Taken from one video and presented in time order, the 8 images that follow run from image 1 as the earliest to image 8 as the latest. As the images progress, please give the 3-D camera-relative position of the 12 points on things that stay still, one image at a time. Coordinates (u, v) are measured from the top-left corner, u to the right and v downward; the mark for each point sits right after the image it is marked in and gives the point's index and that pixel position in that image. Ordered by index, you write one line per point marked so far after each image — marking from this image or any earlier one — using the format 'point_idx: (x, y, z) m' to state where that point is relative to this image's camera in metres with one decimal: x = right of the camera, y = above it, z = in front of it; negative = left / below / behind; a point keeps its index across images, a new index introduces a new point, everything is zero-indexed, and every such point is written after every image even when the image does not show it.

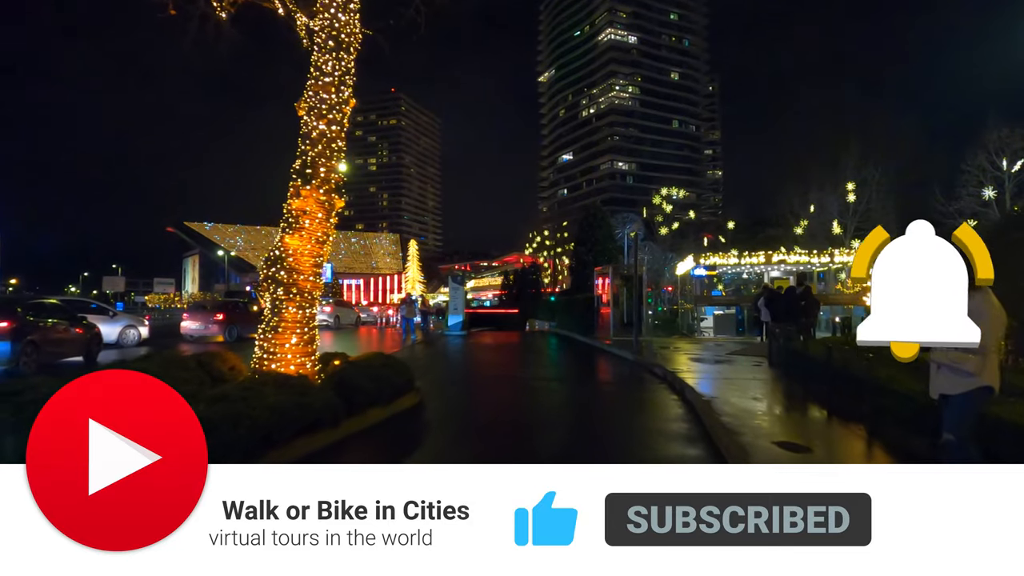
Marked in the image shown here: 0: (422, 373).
0: (-2.4, -2.2, +14.7) m
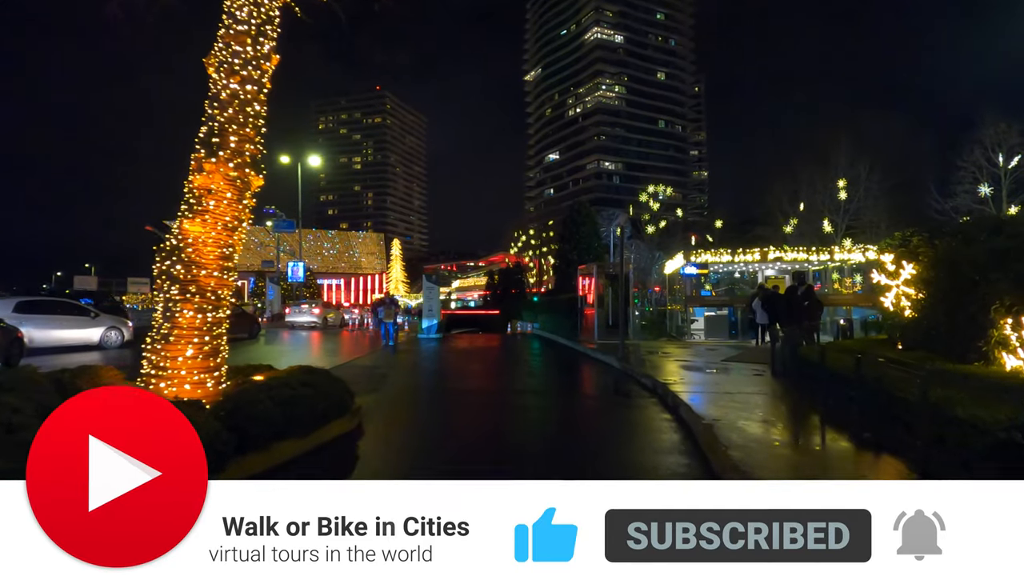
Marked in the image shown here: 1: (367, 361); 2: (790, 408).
0: (-3.1, -2.2, +12.7) m
1: (-4.4, -2.3, +17.4) m
2: (+4.6, -2.1, +9.7) m
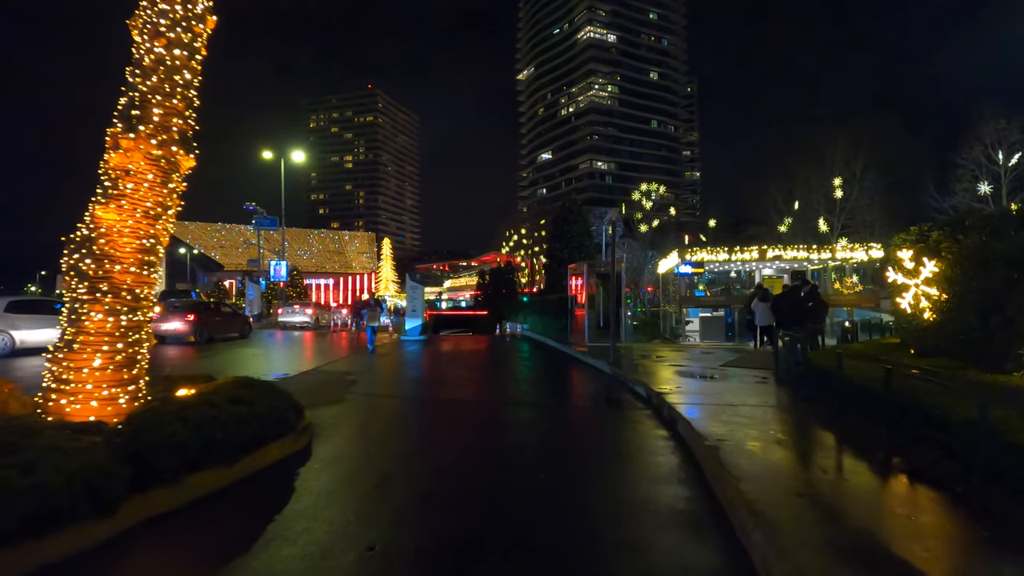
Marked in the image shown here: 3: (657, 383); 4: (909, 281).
0: (-3.5, -2.2, +11.5) m
1: (-4.9, -2.2, +16.2) m
2: (+4.2, -2.0, +8.6) m
3: (+3.1, -2.0, +12.2) m
4: (+7.2, +0.1, +10.6) m
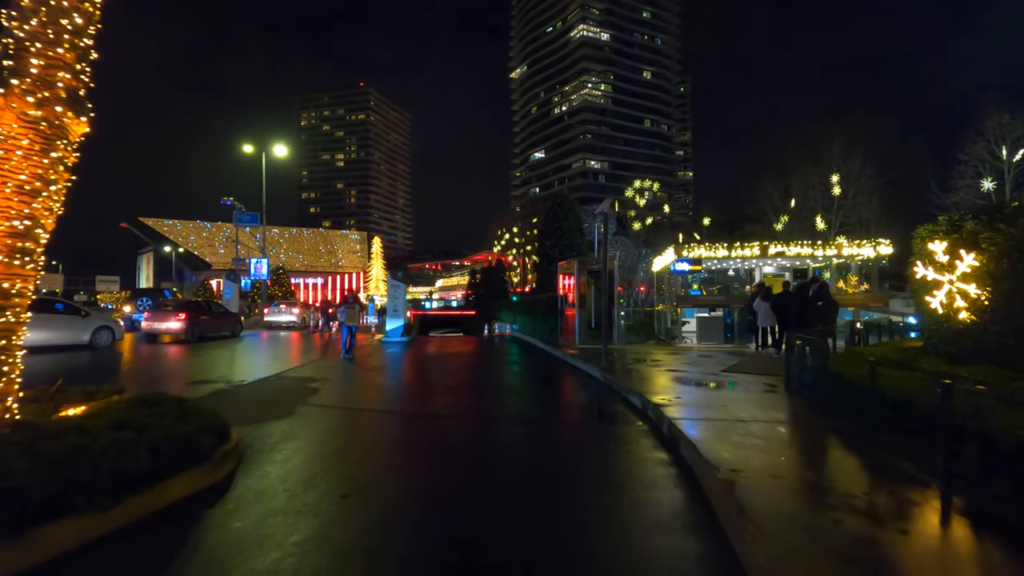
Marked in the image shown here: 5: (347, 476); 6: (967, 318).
0: (-3.9, -2.1, +10.1) m
1: (-5.3, -2.2, +14.8) m
2: (+3.9, -2.0, +7.3) m
3: (+2.7, -2.0, +10.9) m
4: (+6.9, +0.2, +9.3) m
5: (-1.9, -2.2, +6.7) m
6: (+6.9, -0.5, +8.8) m
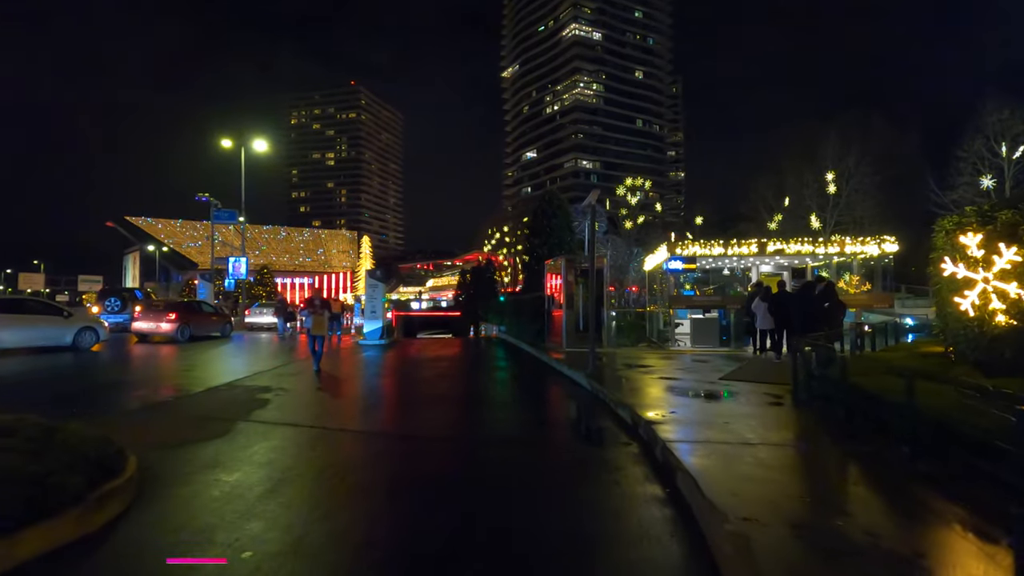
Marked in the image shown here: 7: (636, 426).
0: (-4.3, -2.1, +8.8) m
1: (-5.8, -2.2, +13.5) m
2: (+3.5, -2.0, +6.1) m
3: (+2.2, -1.9, +9.6) m
4: (+6.5, +0.2, +8.1) m
5: (-2.3, -2.2, +5.5) m
6: (+6.4, -0.4, +7.6) m
7: (+1.9, -2.1, +8.6) m
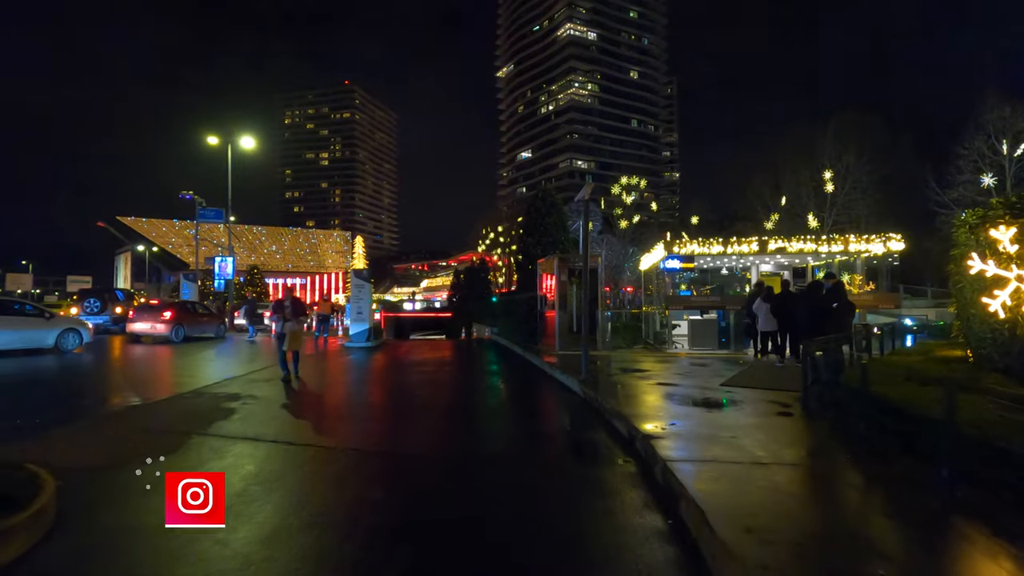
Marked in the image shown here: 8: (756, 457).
0: (-4.5, -2.1, +8.0) m
1: (-6.1, -2.2, +12.6) m
2: (+3.3, -2.0, +5.3) m
3: (+2.0, -1.9, +8.9) m
4: (+6.2, +0.2, +7.4) m
5: (-2.5, -2.2, +4.6) m
6: (+6.2, -0.4, +6.8) m
7: (+1.6, -2.0, +7.8) m
8: (+2.8, -1.9, +6.7) m
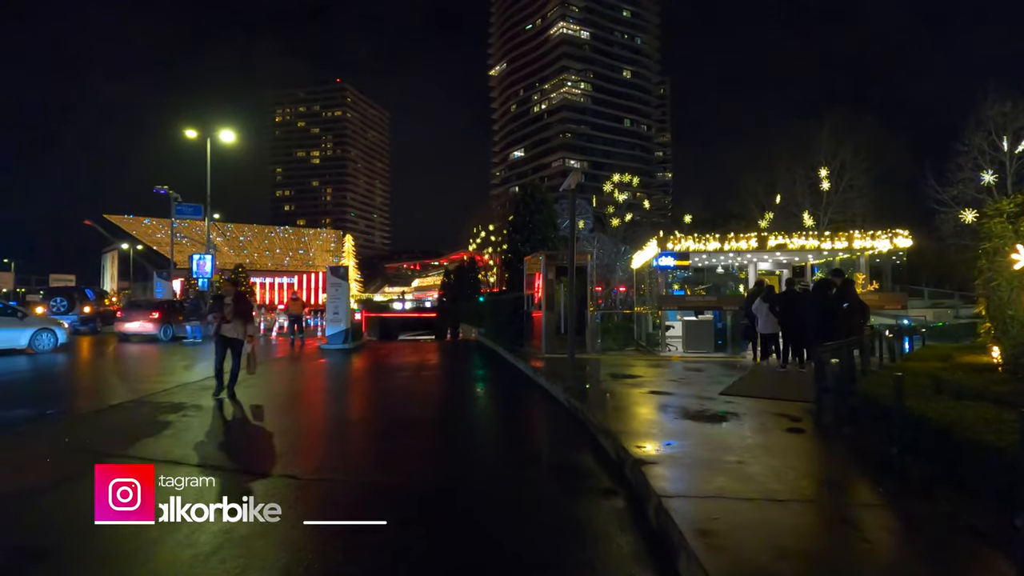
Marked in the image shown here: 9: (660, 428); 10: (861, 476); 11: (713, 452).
0: (-4.9, -2.1, +6.7) m
1: (-6.5, -2.1, +11.4) m
2: (+3.0, -1.9, +4.2) m
3: (+1.6, -1.9, +7.7) m
4: (+5.9, +0.2, +6.3) m
5: (-2.8, -2.2, +3.4) m
6: (+5.9, -0.4, +5.8) m
7: (+1.3, -2.0, +6.7) m
8: (+2.5, -1.9, +5.6) m
9: (+2.1, -1.9, +8.0) m
10: (+3.6, -1.9, +5.9) m
11: (+2.3, -1.9, +6.7) m
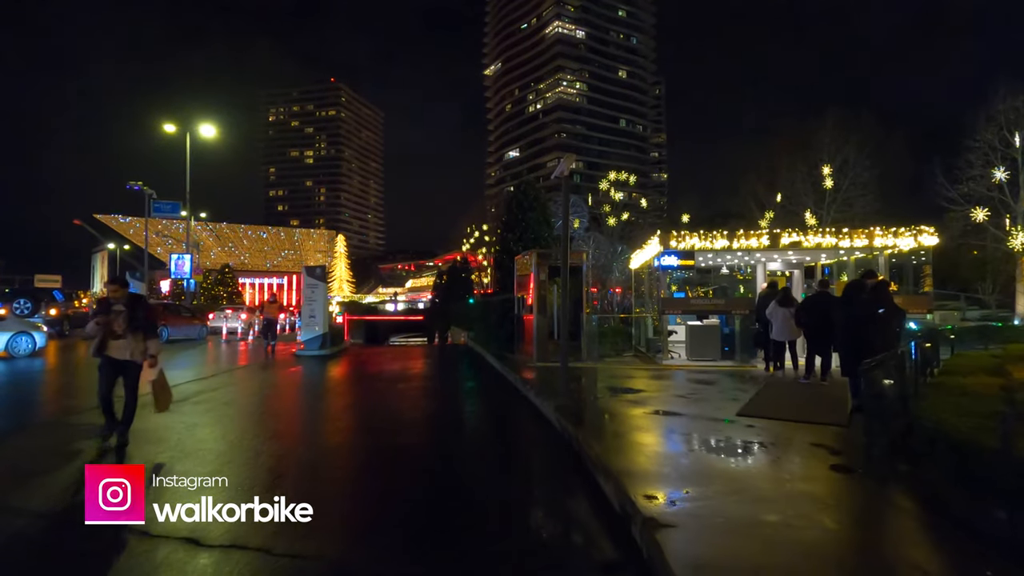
0: (-5.2, -2.1, +5.2) m
1: (-6.8, -2.2, +9.8) m
2: (+2.8, -2.0, +2.7) m
3: (+1.4, -2.0, +6.2) m
4: (+5.7, +0.2, +4.8) m
5: (-3.0, -2.2, +1.9) m
6: (+5.7, -0.5, +4.3) m
7: (+1.0, -2.1, +5.2) m
8: (+2.3, -1.9, +4.1) m
9: (+1.8, -2.0, +6.5) m
10: (+3.4, -1.9, +4.4) m
11: (+2.1, -1.9, +5.3) m
